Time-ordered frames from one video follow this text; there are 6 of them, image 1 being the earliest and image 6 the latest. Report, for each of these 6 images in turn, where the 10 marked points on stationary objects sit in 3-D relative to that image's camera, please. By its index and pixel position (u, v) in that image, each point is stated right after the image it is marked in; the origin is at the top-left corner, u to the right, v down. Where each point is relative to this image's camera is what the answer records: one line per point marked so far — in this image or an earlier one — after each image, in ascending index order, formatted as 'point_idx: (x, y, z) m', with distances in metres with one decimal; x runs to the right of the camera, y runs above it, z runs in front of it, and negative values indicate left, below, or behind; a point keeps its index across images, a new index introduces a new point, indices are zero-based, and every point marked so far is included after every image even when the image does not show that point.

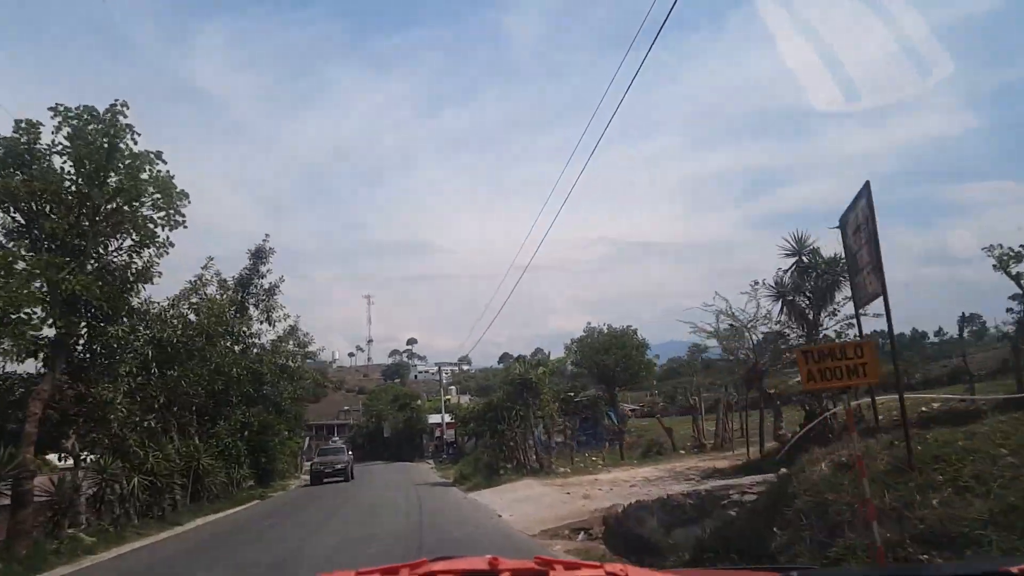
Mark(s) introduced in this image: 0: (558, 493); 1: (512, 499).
0: (+1.1, -4.8, +17.1) m
1: (0.0, -5.3, +18.3) m
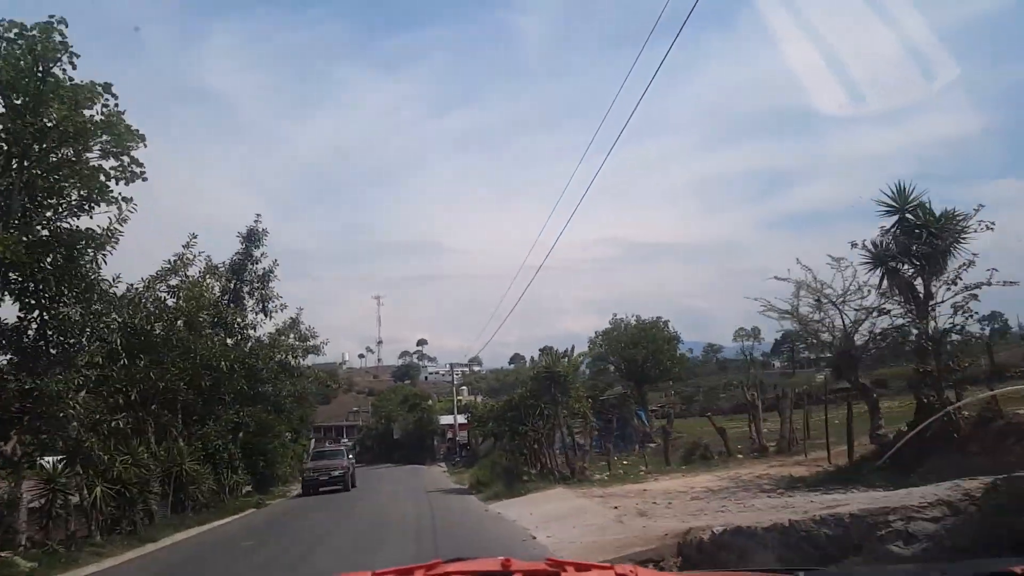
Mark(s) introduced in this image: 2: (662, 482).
0: (+1.7, -4.2, +14.0) m
1: (+0.7, -4.7, +15.2) m
2: (+3.4, -4.4, +16.6) m
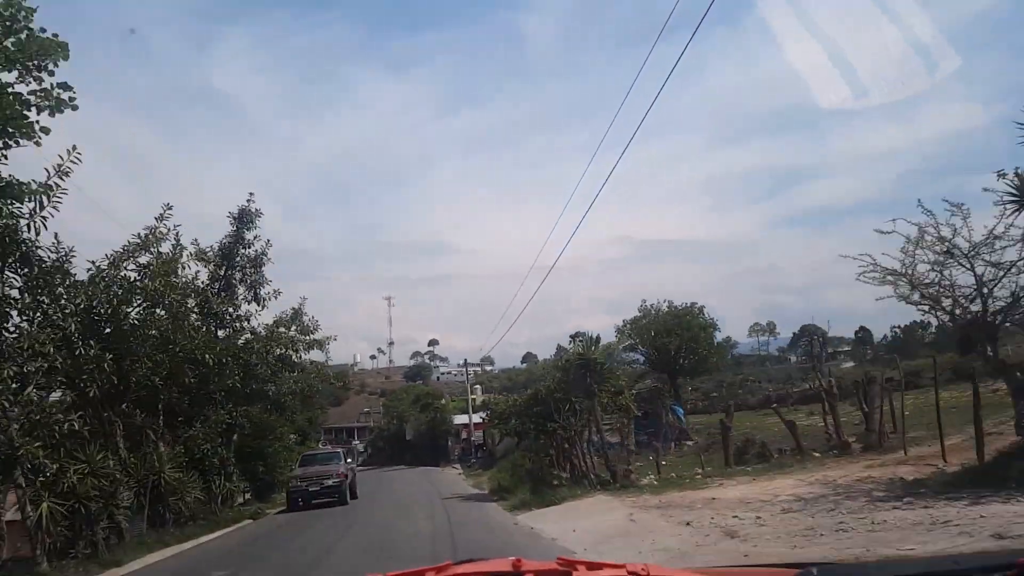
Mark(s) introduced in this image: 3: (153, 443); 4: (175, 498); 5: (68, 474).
0: (+2.3, -3.5, +11.0) m
1: (+1.3, -4.0, +12.3) m
2: (+4.0, -3.7, +13.6) m
3: (-9.4, -4.1, +19.1) m
4: (-9.0, -5.6, +19.6) m
5: (-8.5, -3.6, +14.0) m
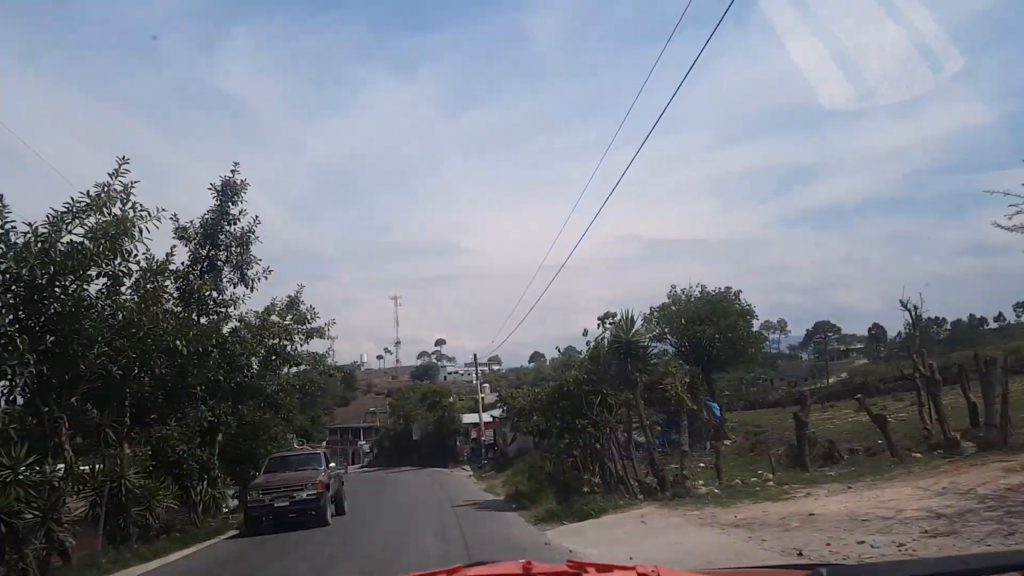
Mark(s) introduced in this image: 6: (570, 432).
0: (+2.8, -2.9, +8.0) m
1: (+1.8, -3.4, +9.3) m
2: (+4.5, -3.1, +10.6) m
3: (-8.8, -3.5, +16.3) m
4: (-8.5, -5.1, +16.8) m
5: (-8.0, -3.0, +11.1) m
6: (+1.5, -3.9, +19.6) m
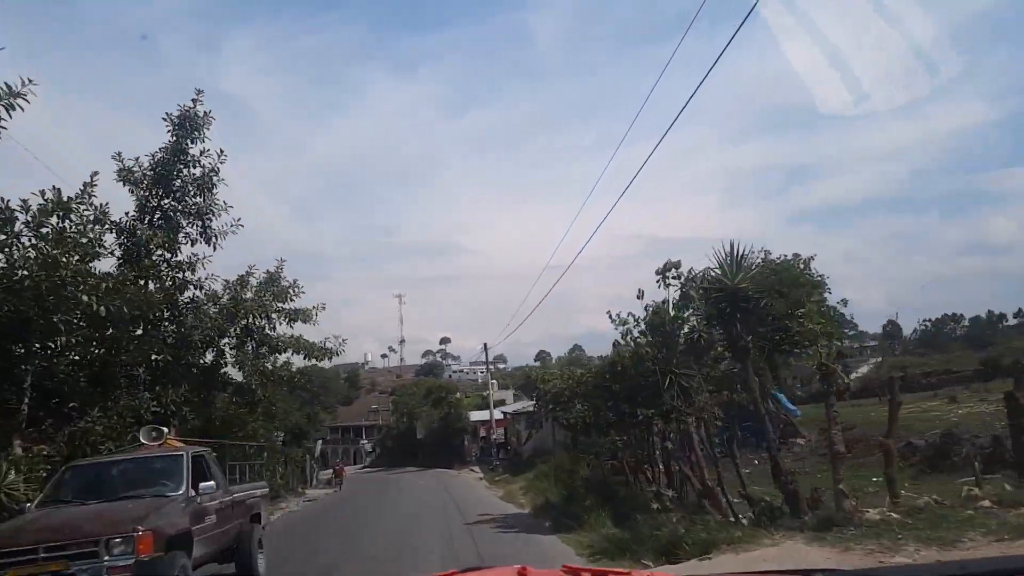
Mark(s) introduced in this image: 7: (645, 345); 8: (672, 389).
0: (+3.4, -1.8, +3.2) m
1: (+2.4, -2.3, +4.5) m
2: (+5.1, -2.0, +5.8) m
3: (-8.2, -2.4, +11.5) m
4: (-7.8, -4.0, +12.1) m
5: (-7.4, -1.9, +6.4) m
6: (+2.1, -2.8, +14.8) m
7: (+2.5, -1.1, +14.2) m
8: (+2.8, -1.9, +13.7) m
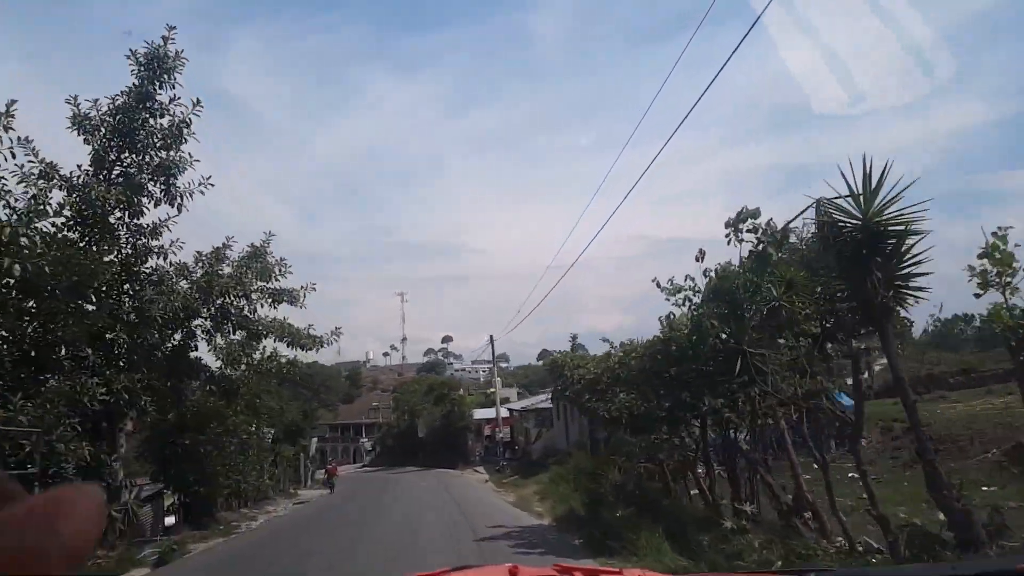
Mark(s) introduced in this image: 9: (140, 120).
0: (+3.7, -1.2, +0.4) m
1: (+2.7, -1.7, +1.7) m
2: (+5.5, -1.4, +2.9) m
3: (-7.8, -1.7, +8.7) m
4: (-7.5, -3.3, +9.3) m
5: (-7.0, -1.2, +3.6) m
6: (+2.5, -2.2, +12.0) m
7: (+2.8, -0.5, +11.4) m
8: (+3.1, -1.3, +10.9) m
9: (-8.2, +3.6, +15.9) m
